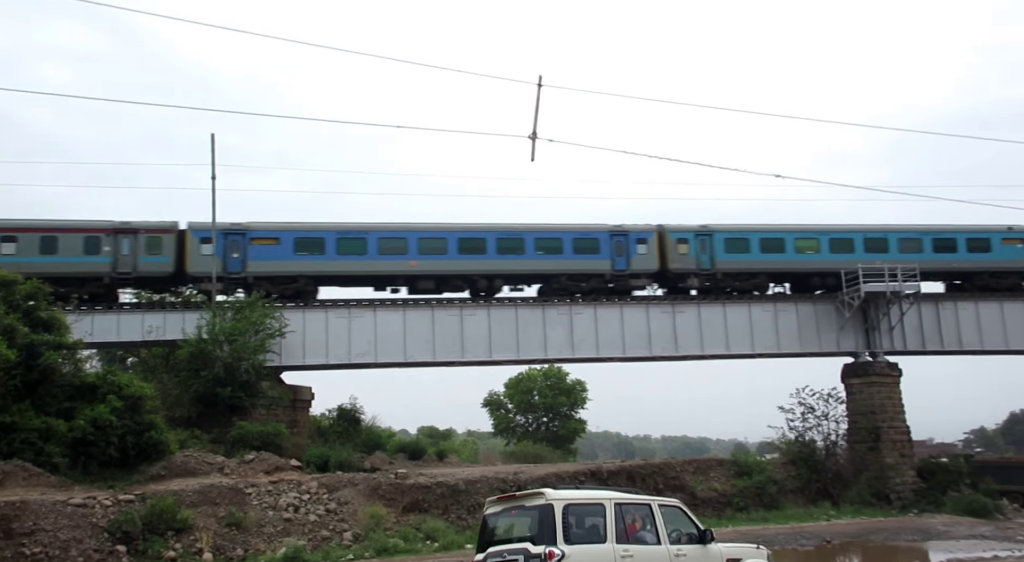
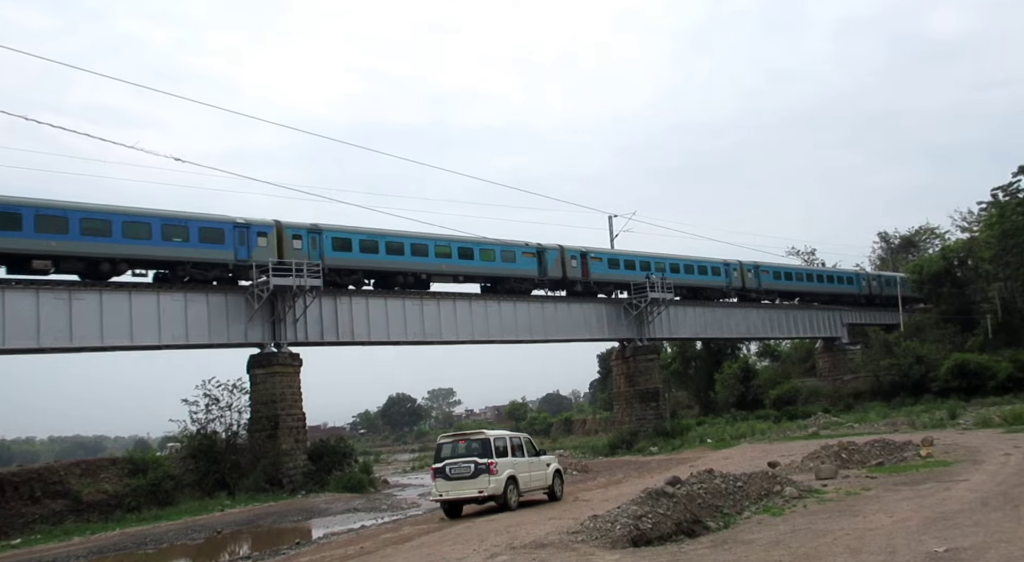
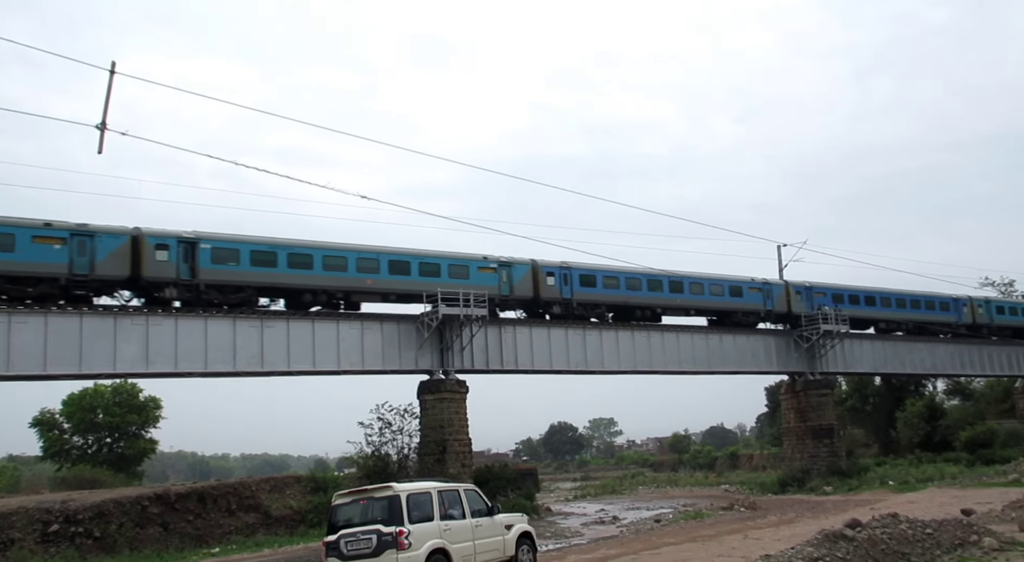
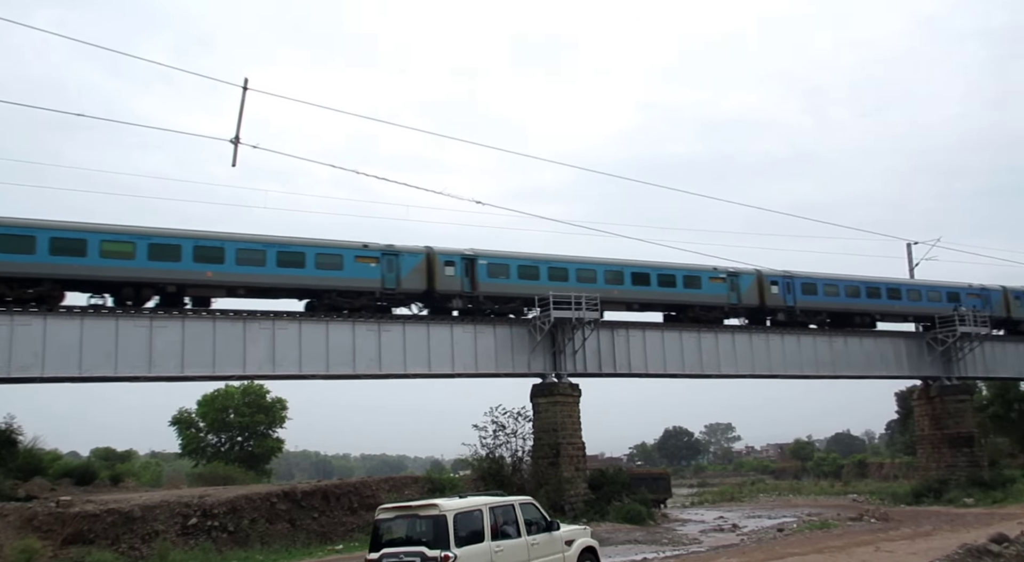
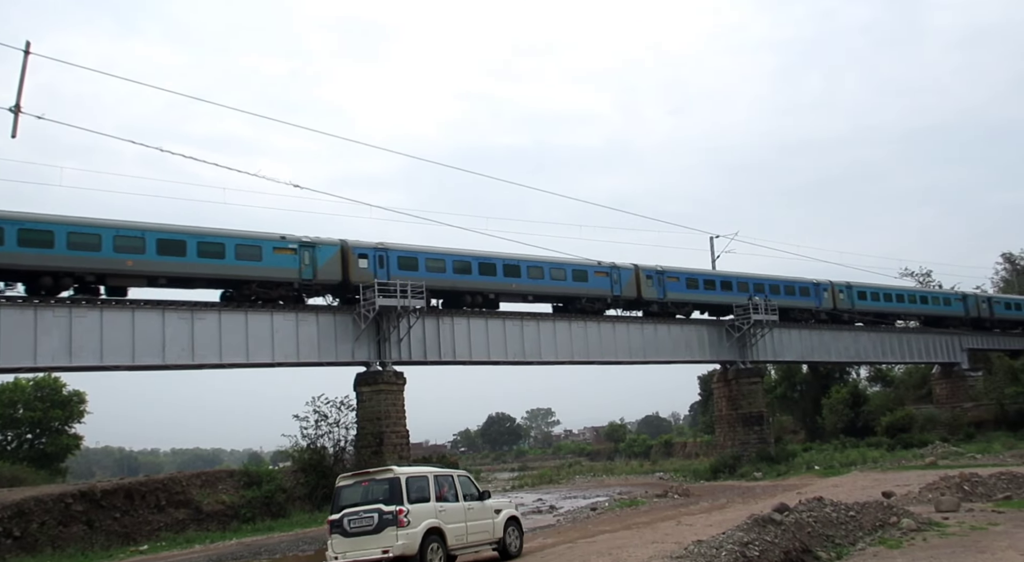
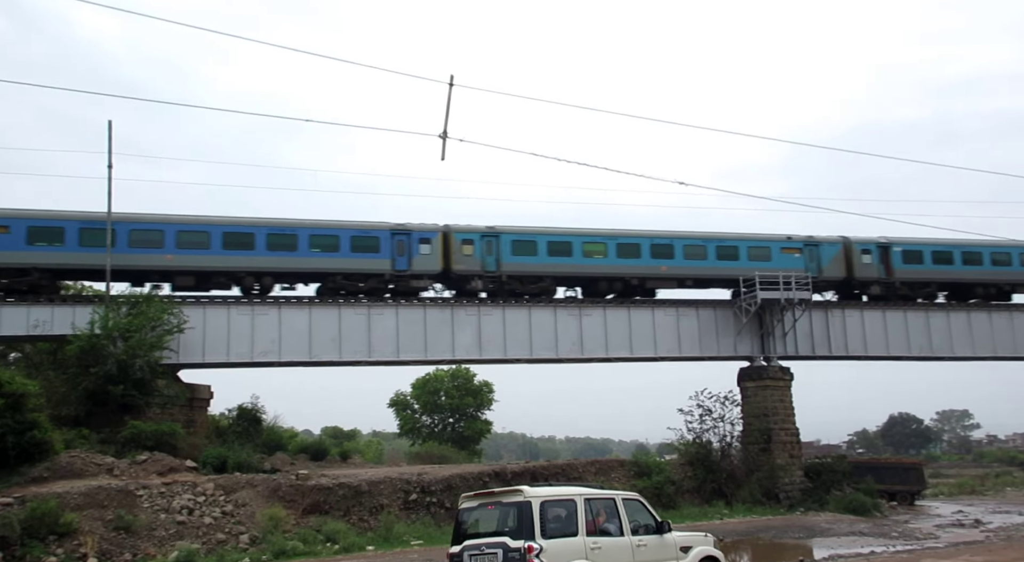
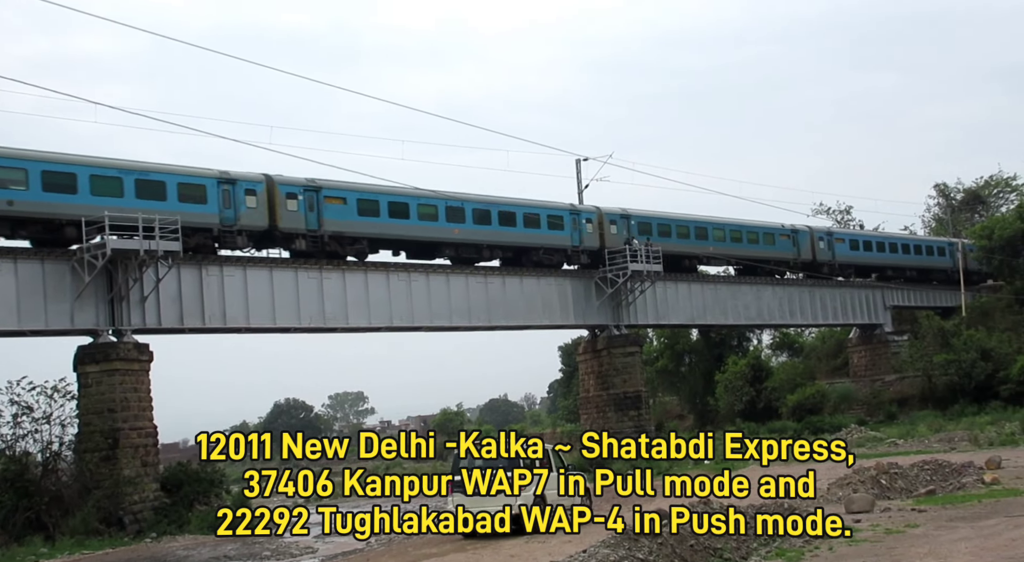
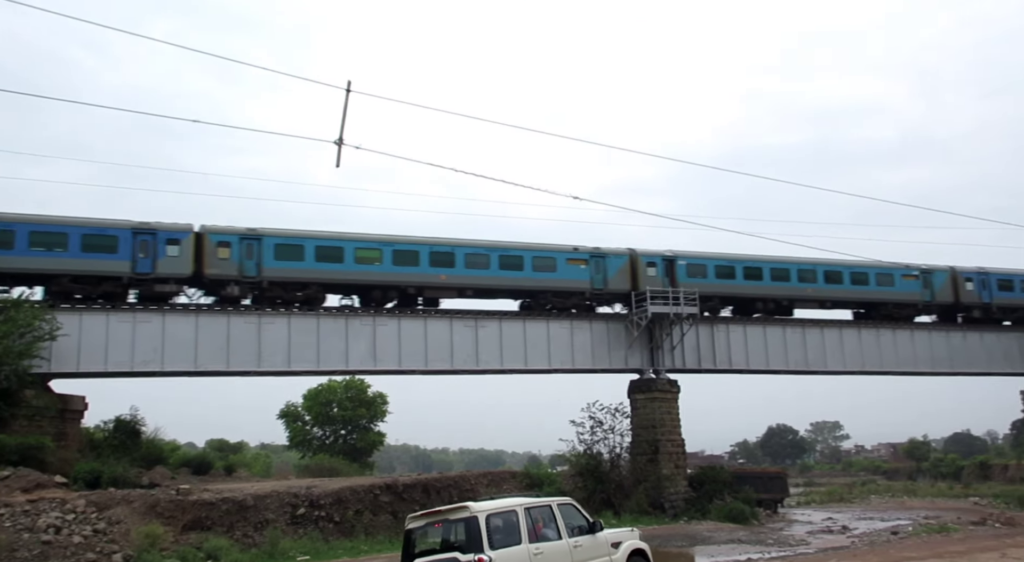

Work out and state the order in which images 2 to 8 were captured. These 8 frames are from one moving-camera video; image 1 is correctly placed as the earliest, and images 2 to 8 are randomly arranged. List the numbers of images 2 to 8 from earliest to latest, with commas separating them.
6, 8, 4, 3, 5, 2, 7
